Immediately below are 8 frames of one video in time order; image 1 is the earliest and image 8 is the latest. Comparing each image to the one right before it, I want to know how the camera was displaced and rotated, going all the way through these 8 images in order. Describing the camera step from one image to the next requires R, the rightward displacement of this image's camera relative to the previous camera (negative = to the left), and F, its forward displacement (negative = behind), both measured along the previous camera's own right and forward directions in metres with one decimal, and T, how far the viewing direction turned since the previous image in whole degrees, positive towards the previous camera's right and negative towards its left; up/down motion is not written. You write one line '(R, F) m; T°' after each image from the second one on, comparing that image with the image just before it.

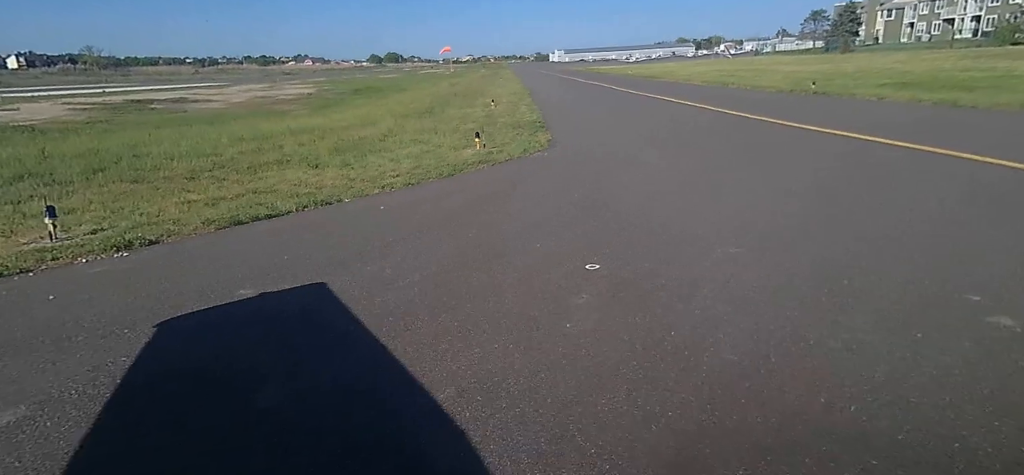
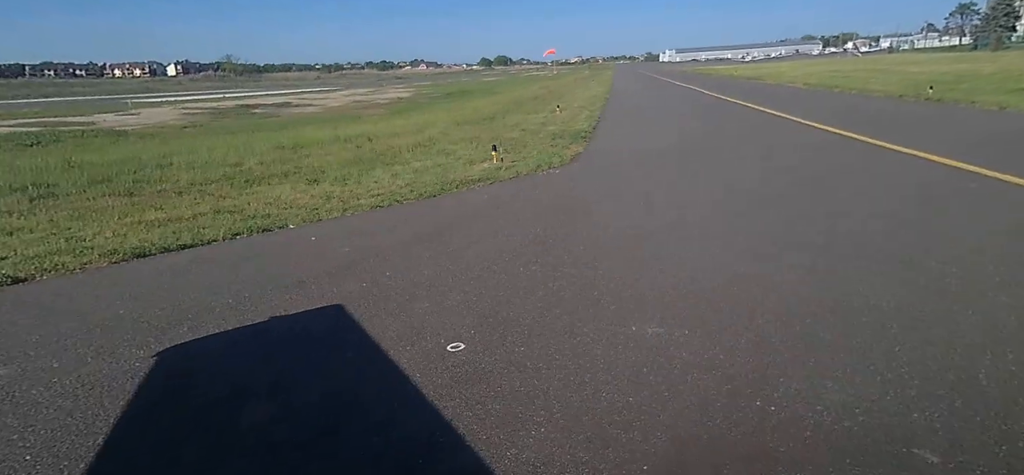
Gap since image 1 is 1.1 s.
(+1.8, +1.5) m; -10°
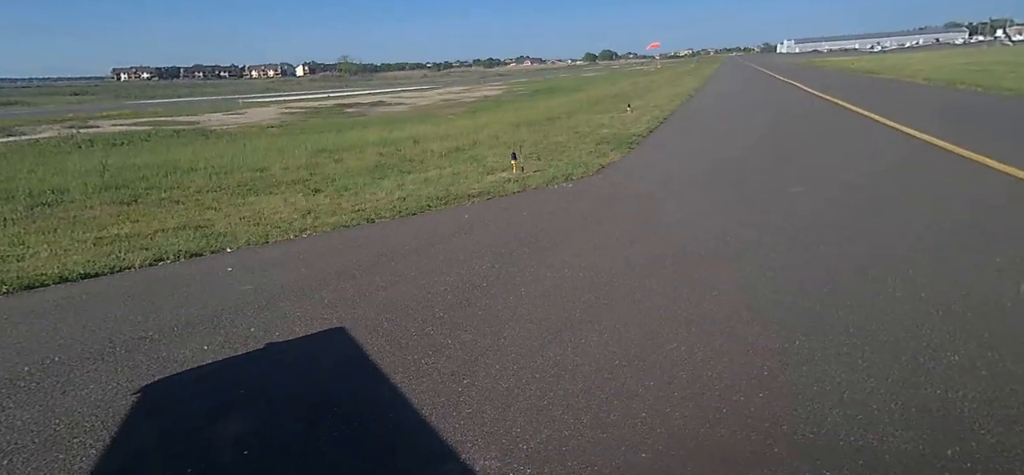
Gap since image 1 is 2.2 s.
(+1.6, +1.4) m; -10°
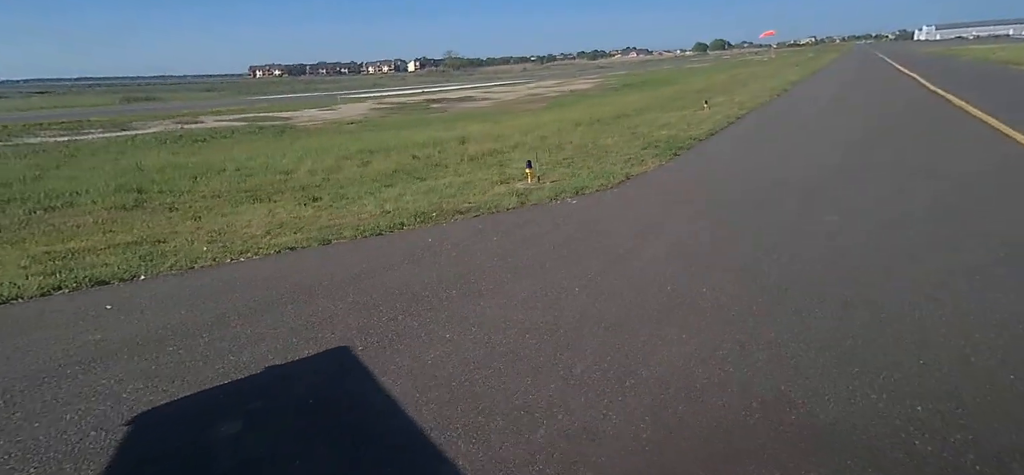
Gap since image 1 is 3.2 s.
(+1.6, +1.5) m; -10°
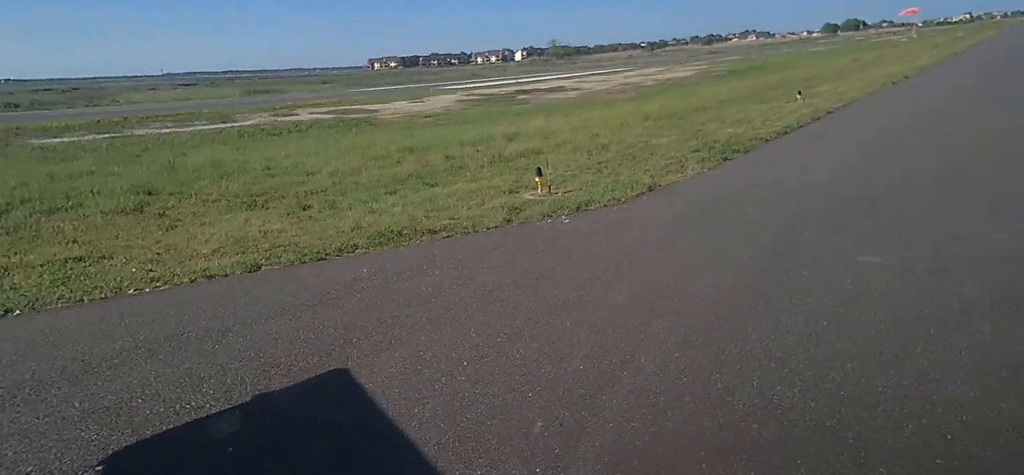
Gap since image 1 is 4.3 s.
(+1.5, +1.6) m; -10°
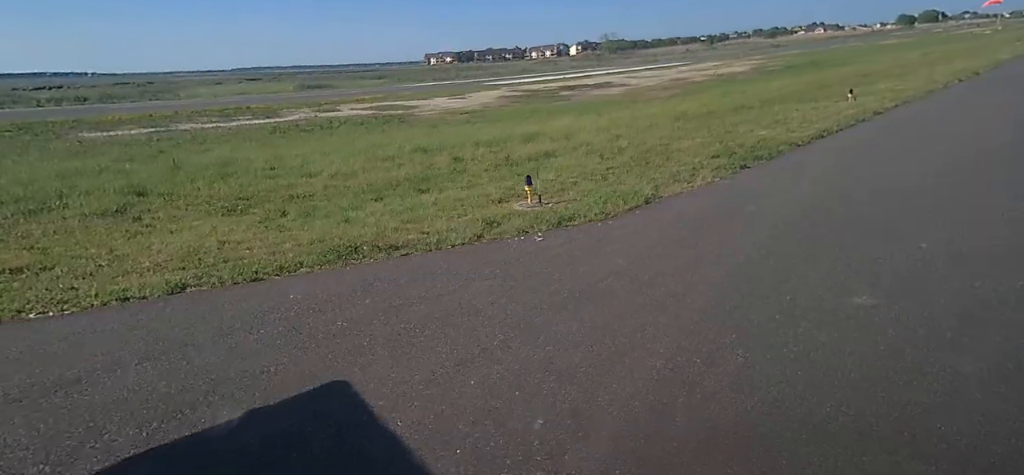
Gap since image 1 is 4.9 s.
(+1.0, +0.9) m; -5°
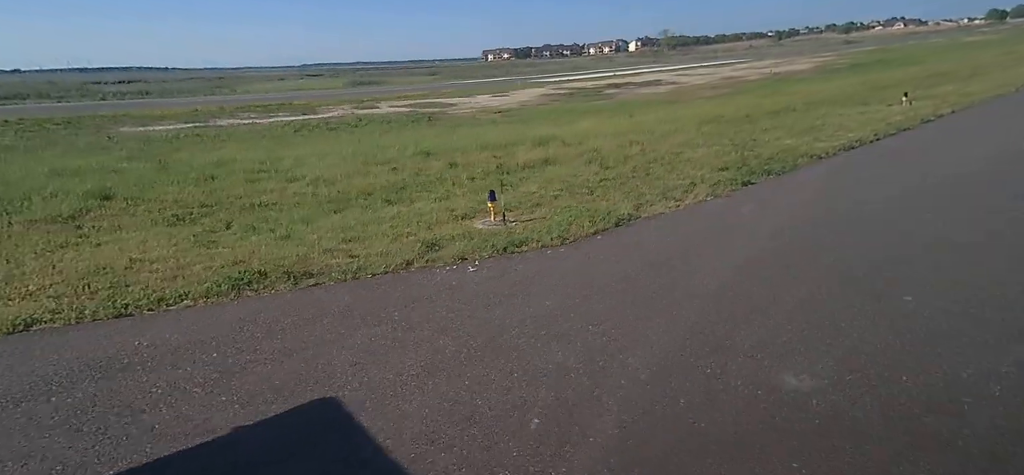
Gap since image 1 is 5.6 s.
(+1.3, +1.2) m; -5°
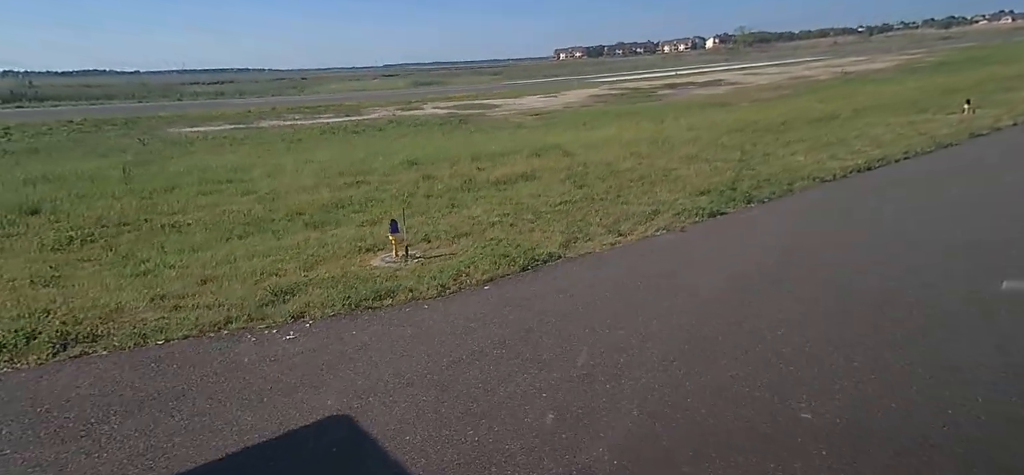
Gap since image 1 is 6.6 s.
(+1.8, +1.7) m; -7°
